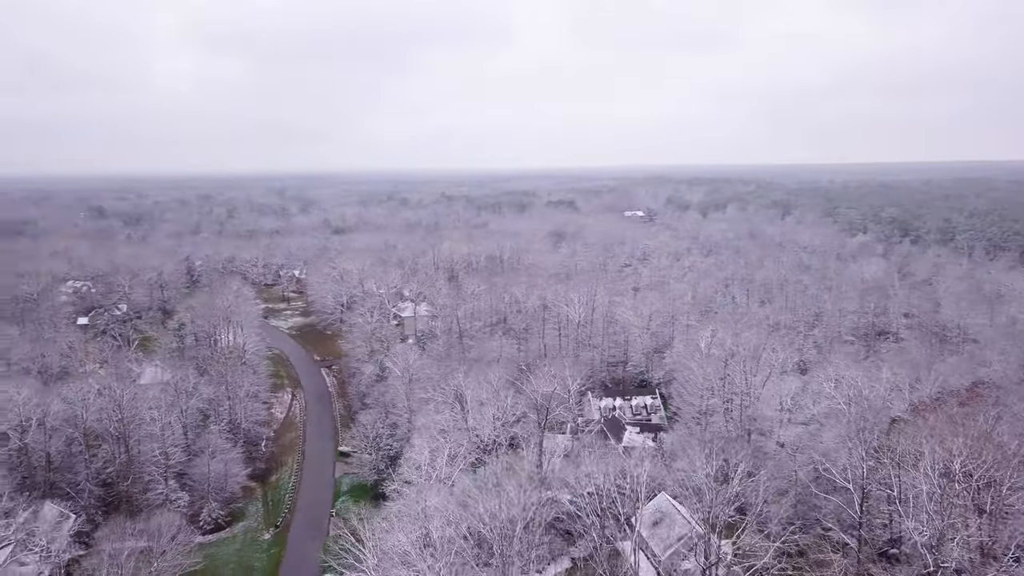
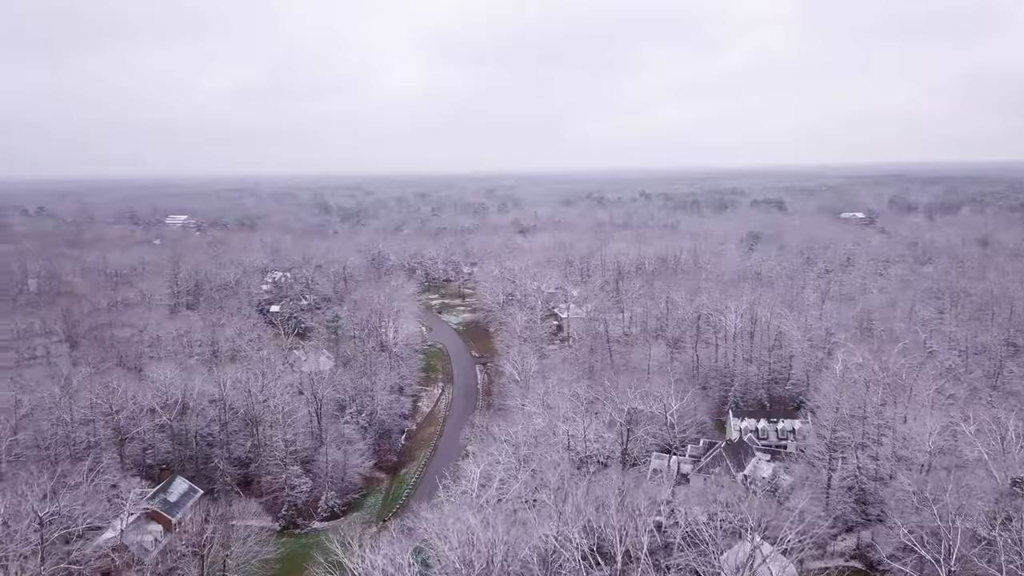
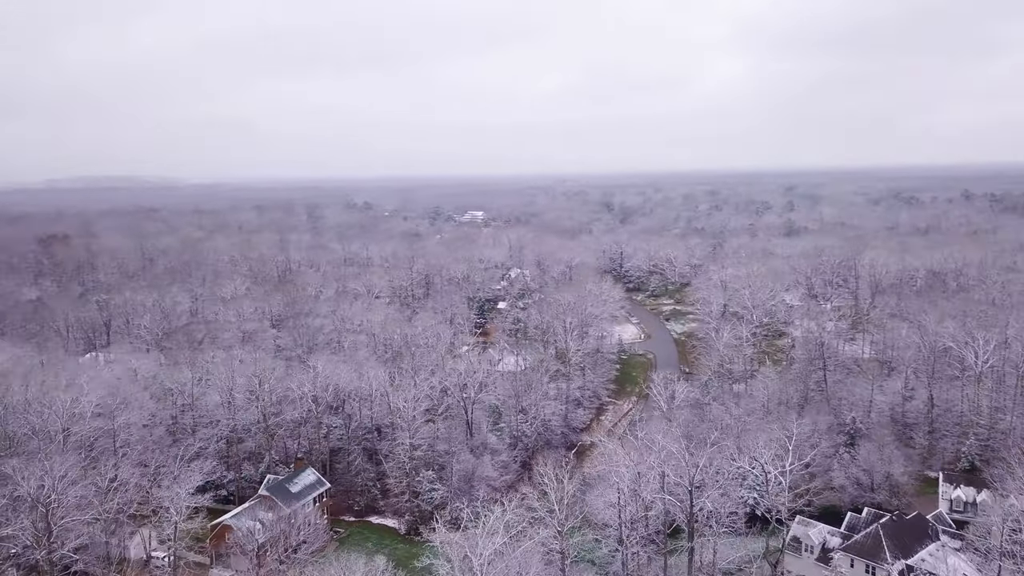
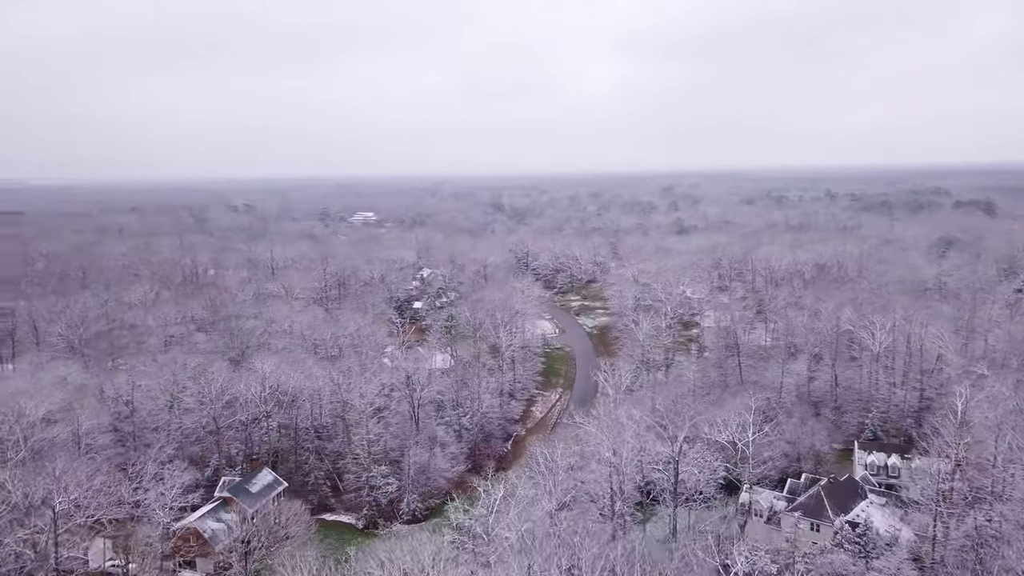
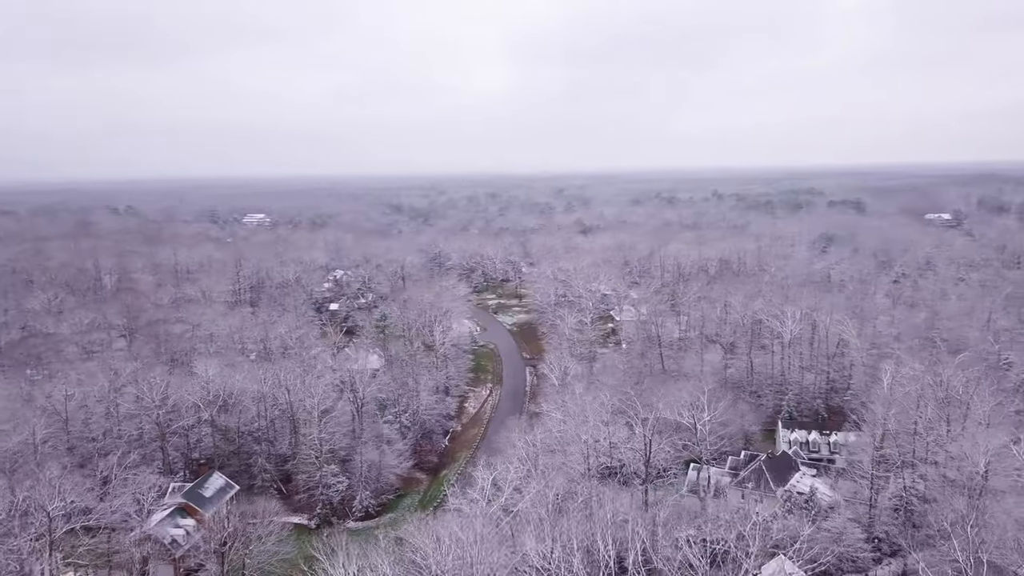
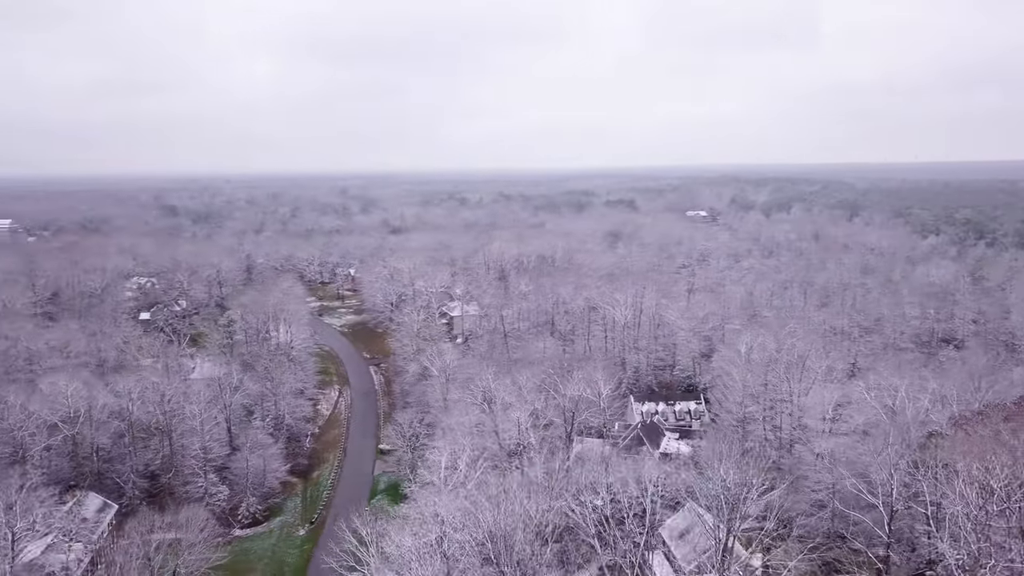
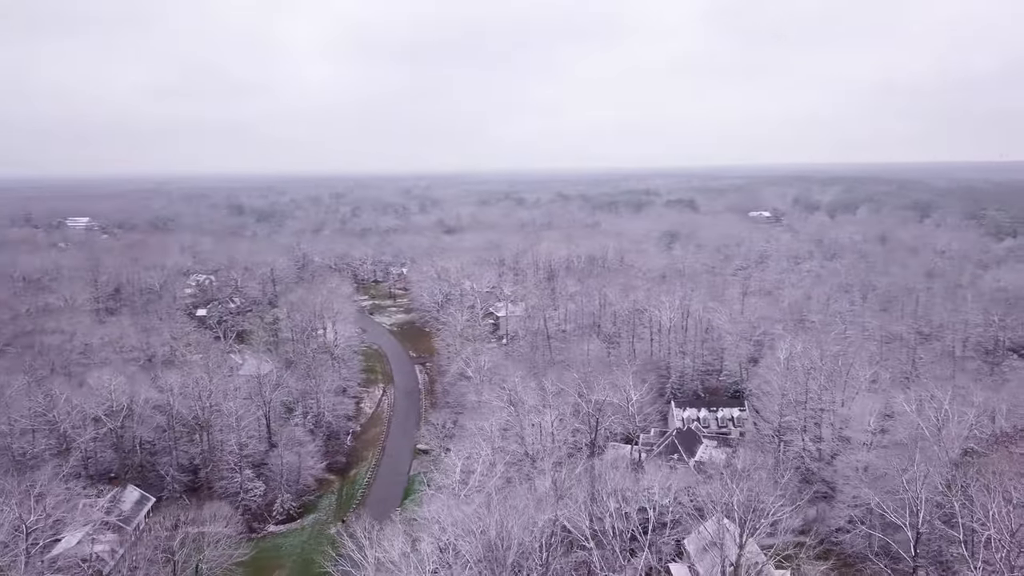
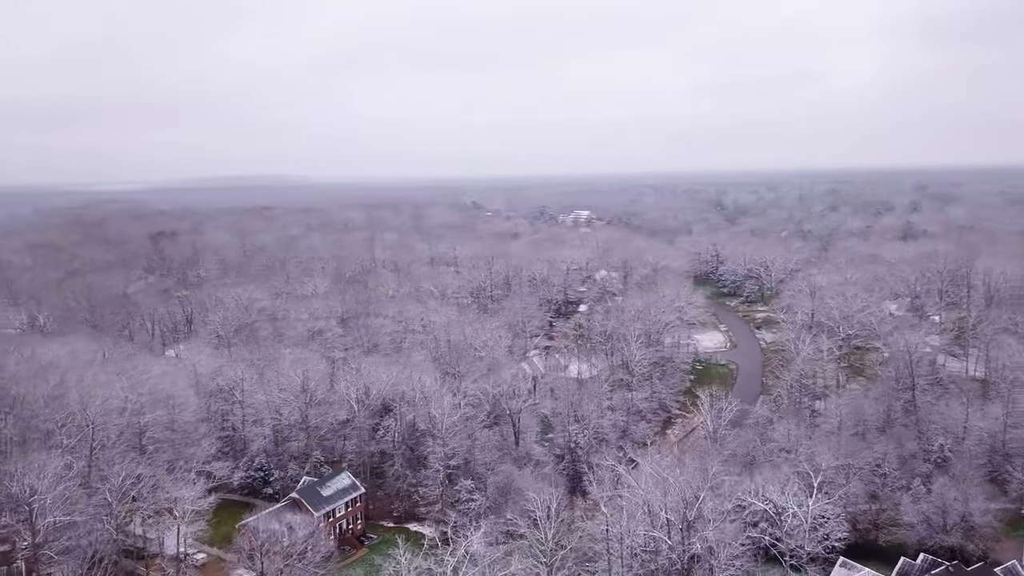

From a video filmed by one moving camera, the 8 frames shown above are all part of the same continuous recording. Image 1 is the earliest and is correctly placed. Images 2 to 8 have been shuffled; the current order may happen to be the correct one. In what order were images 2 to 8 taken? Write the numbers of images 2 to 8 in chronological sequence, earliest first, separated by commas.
6, 7, 2, 5, 4, 3, 8
